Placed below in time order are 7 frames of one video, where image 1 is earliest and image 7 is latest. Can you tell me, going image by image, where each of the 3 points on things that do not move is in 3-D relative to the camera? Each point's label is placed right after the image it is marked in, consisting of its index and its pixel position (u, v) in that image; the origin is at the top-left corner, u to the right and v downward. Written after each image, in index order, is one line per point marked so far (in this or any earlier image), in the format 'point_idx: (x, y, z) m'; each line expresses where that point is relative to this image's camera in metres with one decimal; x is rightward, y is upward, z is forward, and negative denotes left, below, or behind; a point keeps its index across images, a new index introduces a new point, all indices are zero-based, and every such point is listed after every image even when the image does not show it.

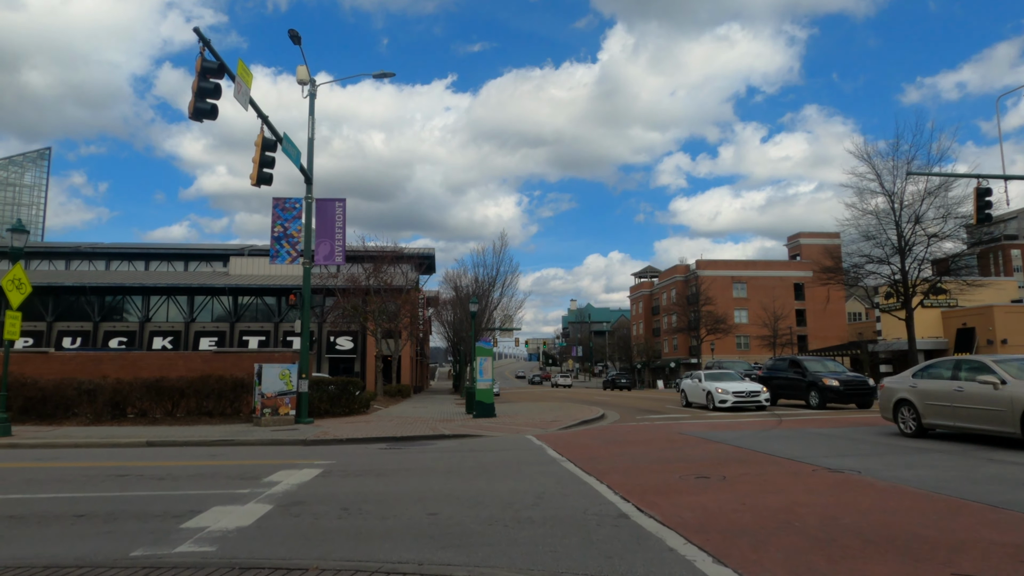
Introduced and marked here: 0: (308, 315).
0: (-5.9, -0.7, +18.7) m
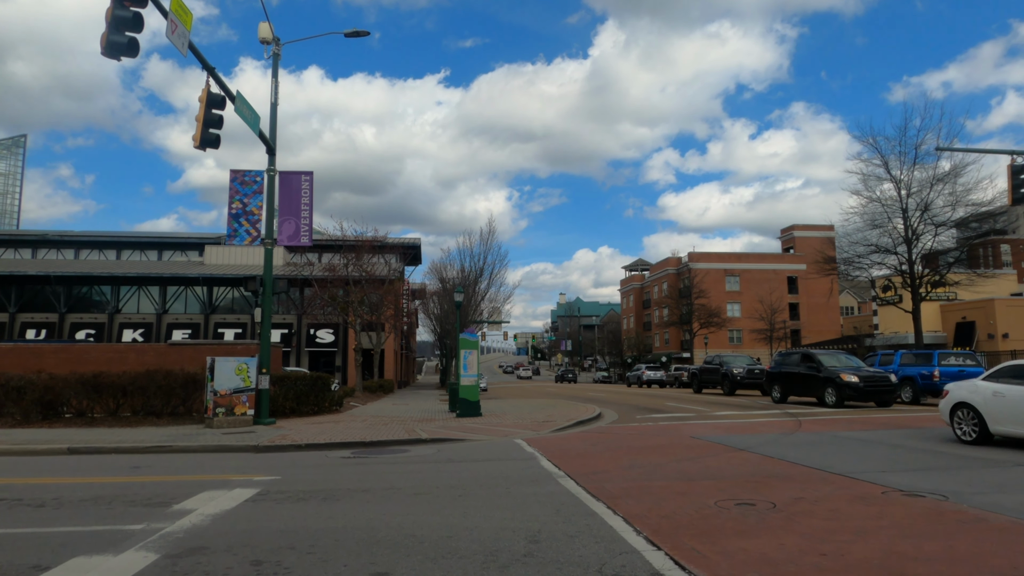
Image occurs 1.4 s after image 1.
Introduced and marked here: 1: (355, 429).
0: (-6.2, -0.3, +16.6) m
1: (-3.6, -3.3, +15.2) m
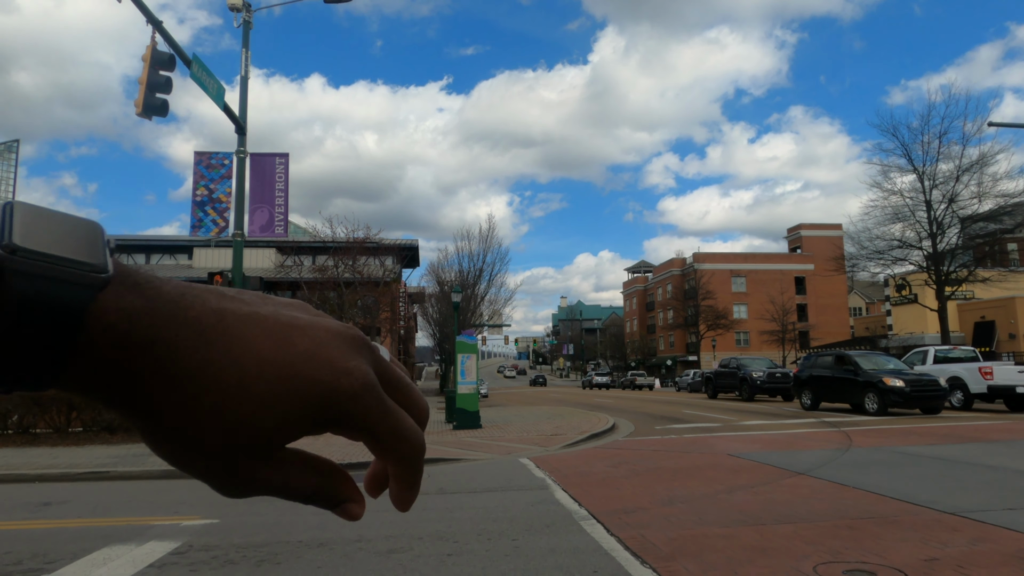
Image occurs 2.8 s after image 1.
0: (-6.2, -0.3, +14.6) m
1: (-3.6, -3.2, +13.2) m
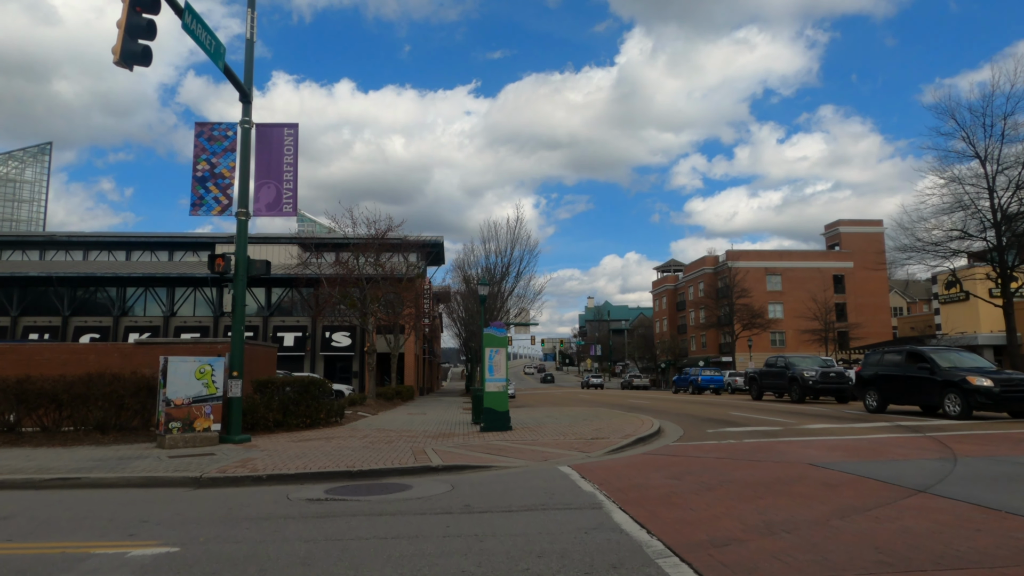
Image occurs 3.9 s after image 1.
0: (-5.5, 0.0, +13.2) m
1: (-2.9, -2.9, +11.7) m
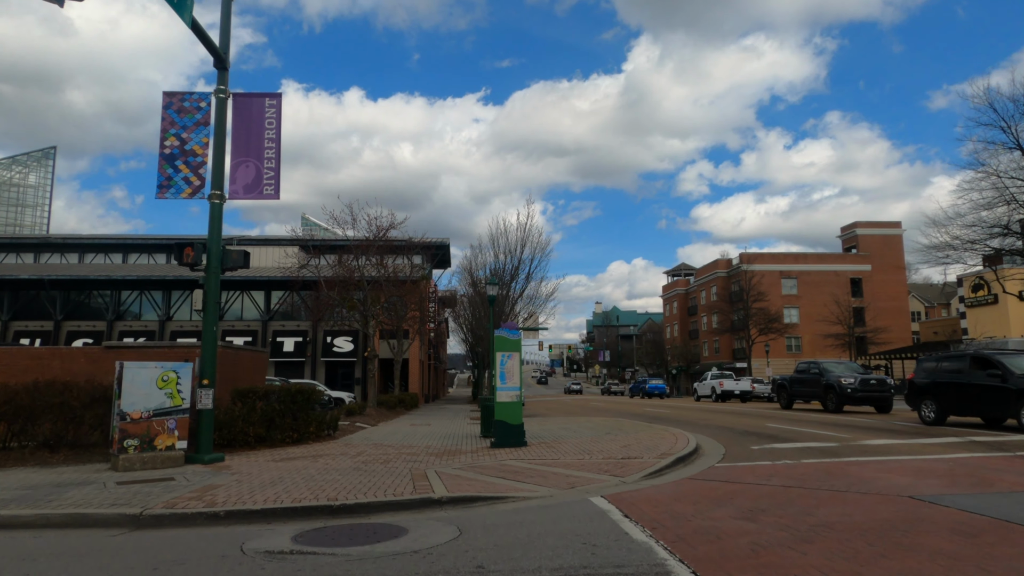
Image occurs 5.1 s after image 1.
0: (-5.2, +0.1, +11.4) m
1: (-2.7, -2.8, +9.8) m
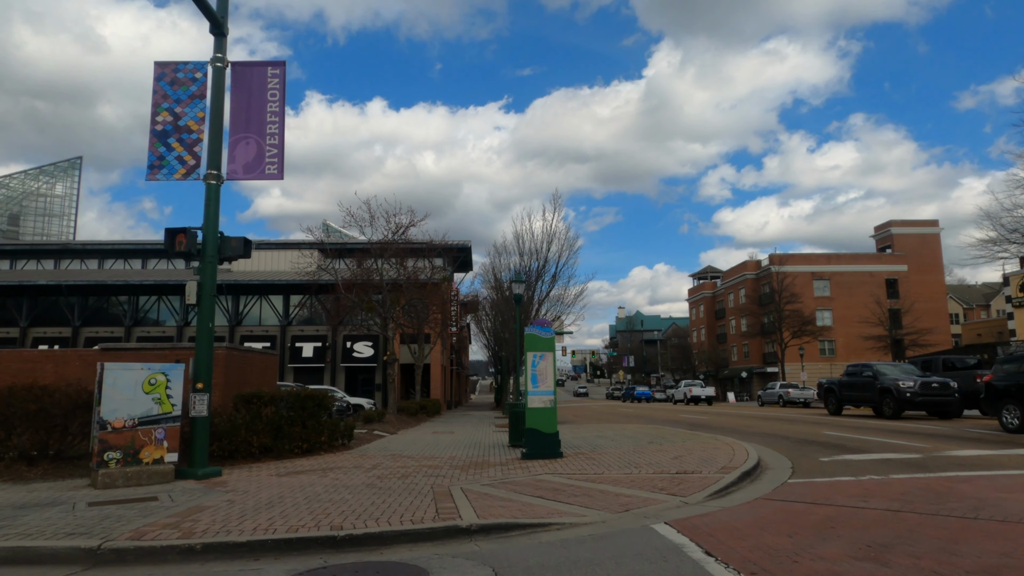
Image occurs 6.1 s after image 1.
0: (-4.7, +0.3, +10.1) m
1: (-2.2, -2.6, +8.4) m
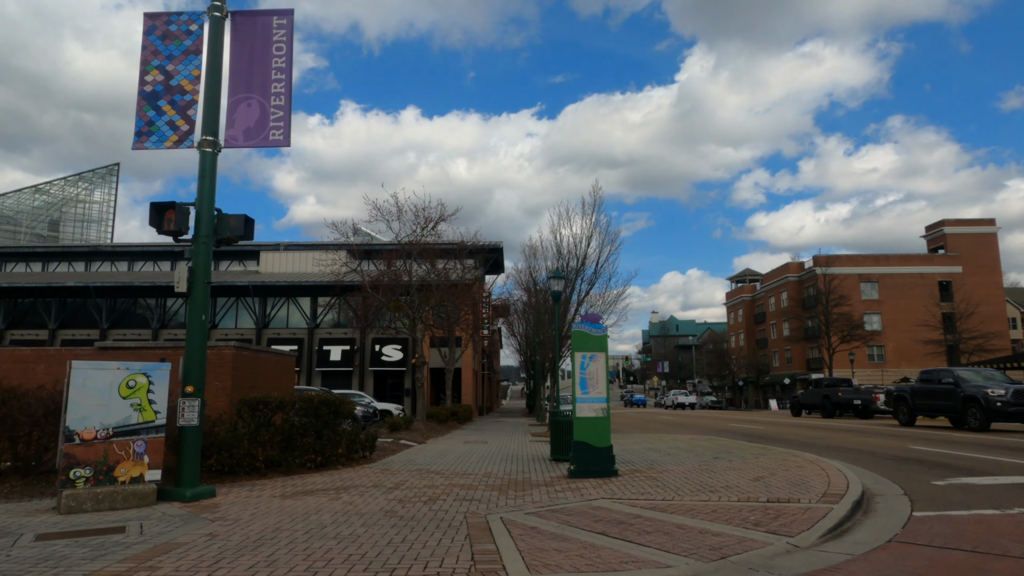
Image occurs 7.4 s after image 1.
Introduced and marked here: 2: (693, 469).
0: (-4.0, +0.4, +8.6) m
1: (-1.6, -2.4, +6.8) m
2: (+2.8, -2.8, +10.2) m
